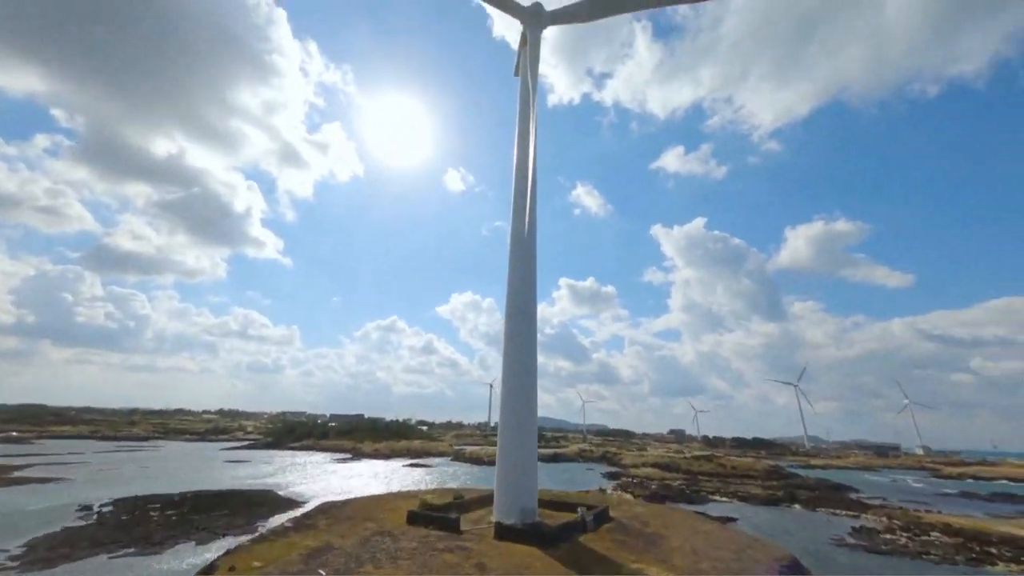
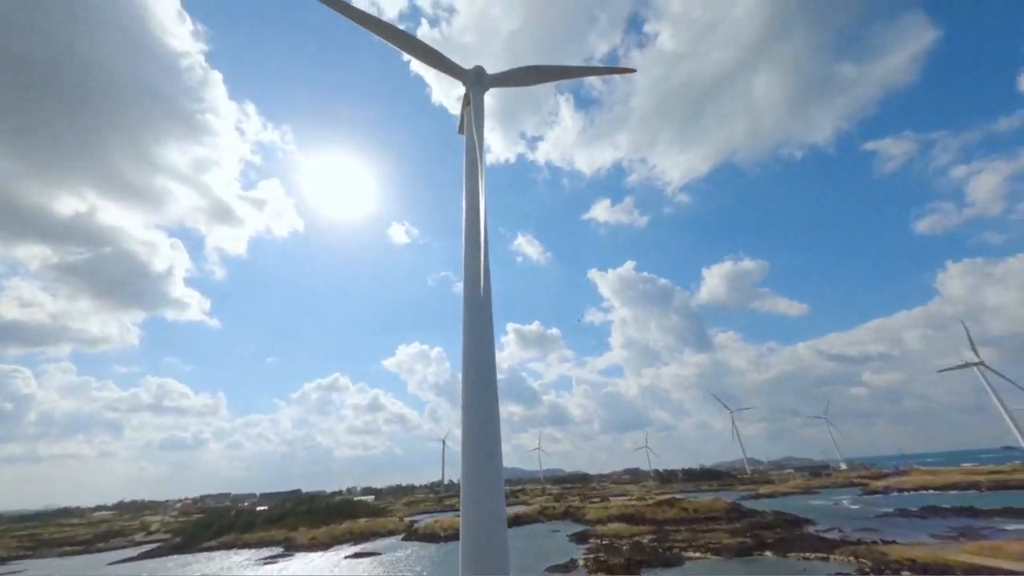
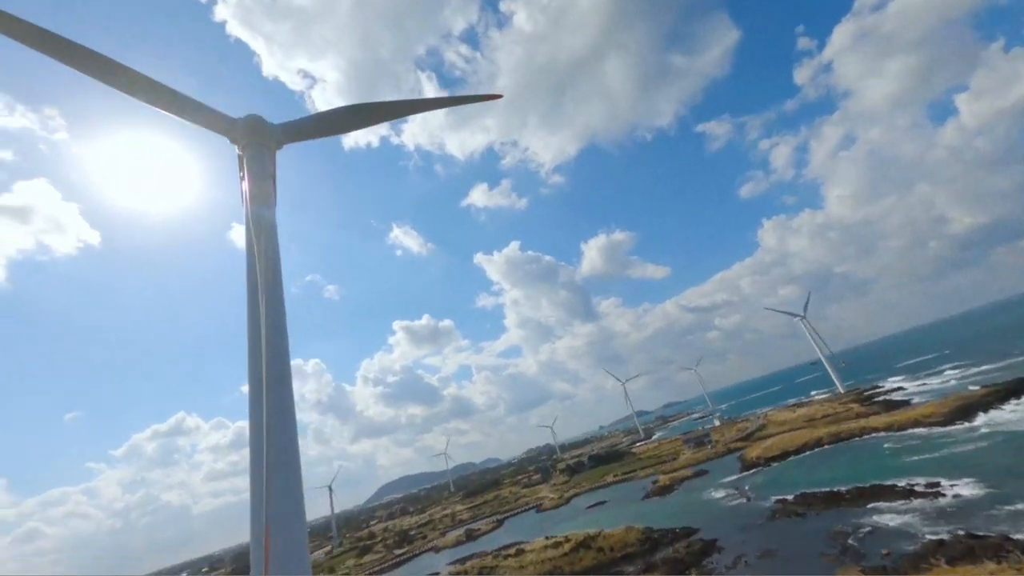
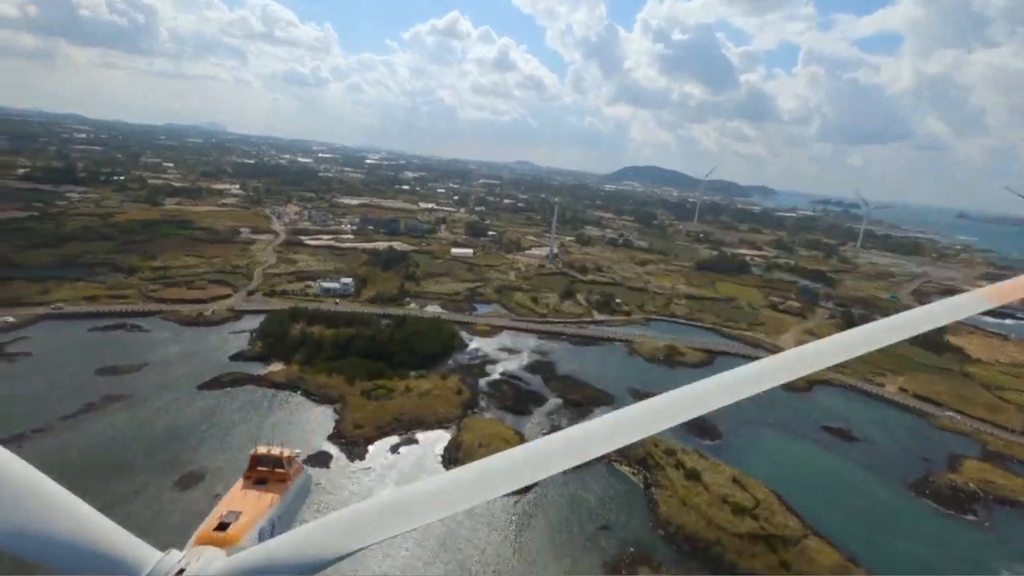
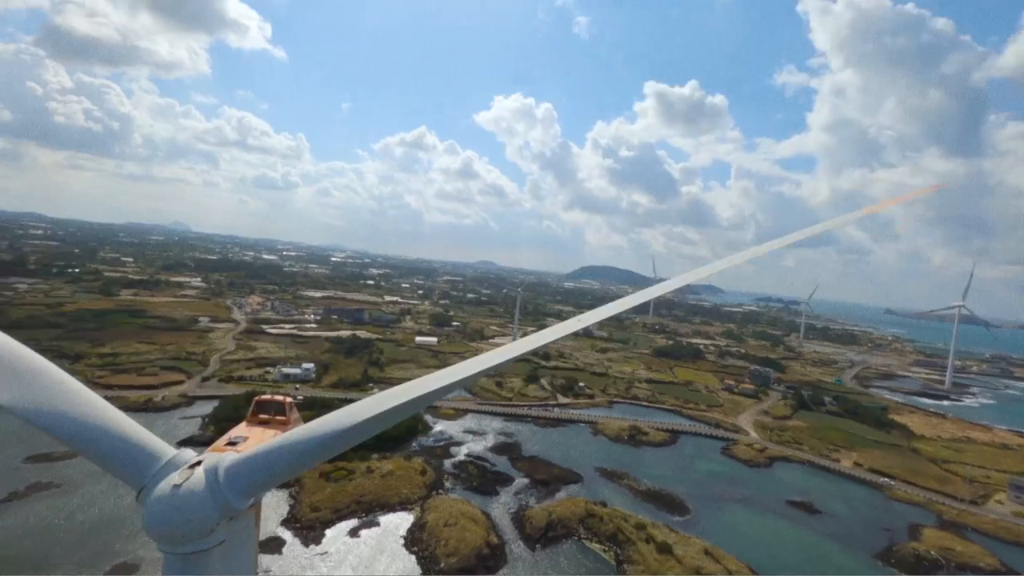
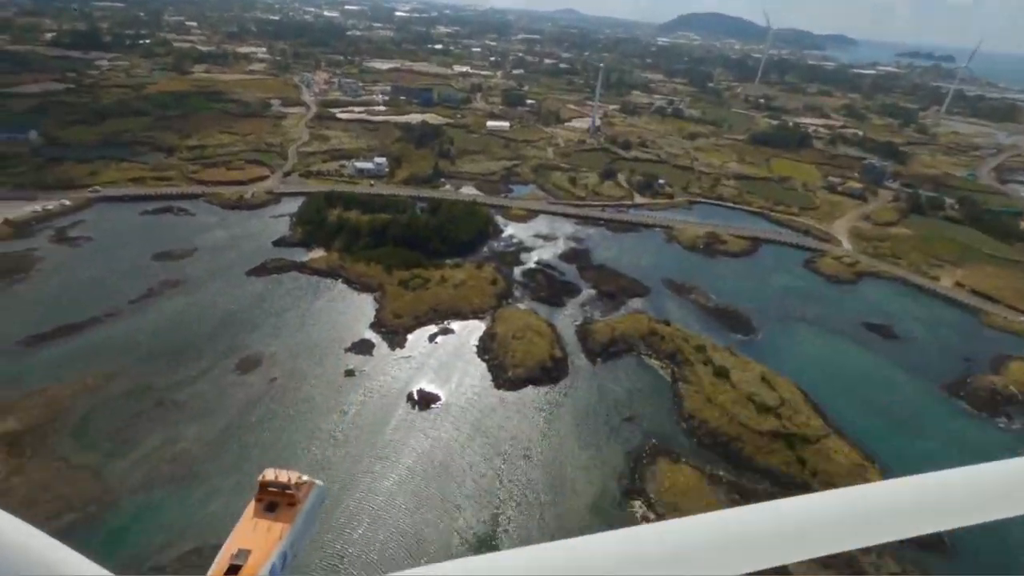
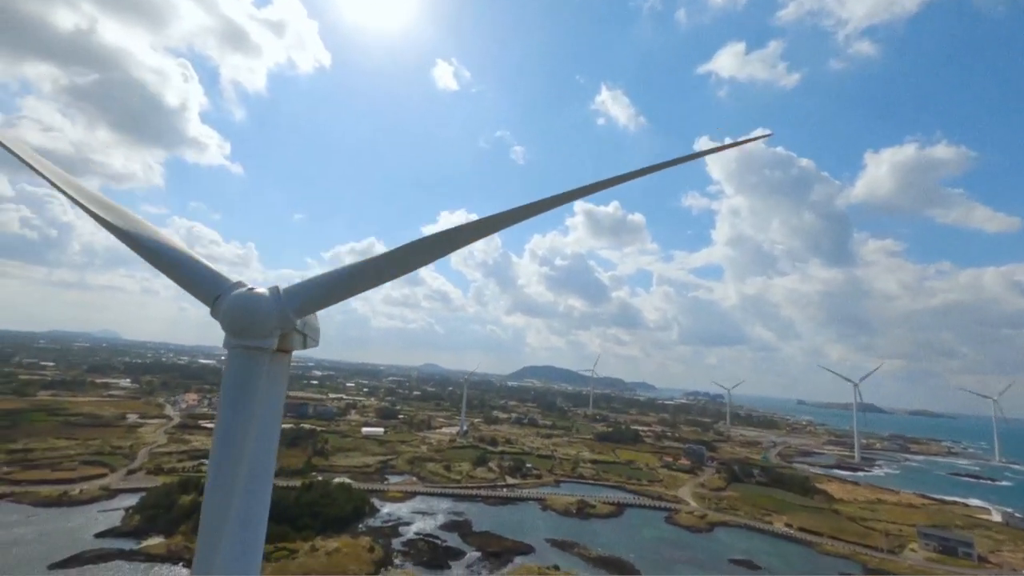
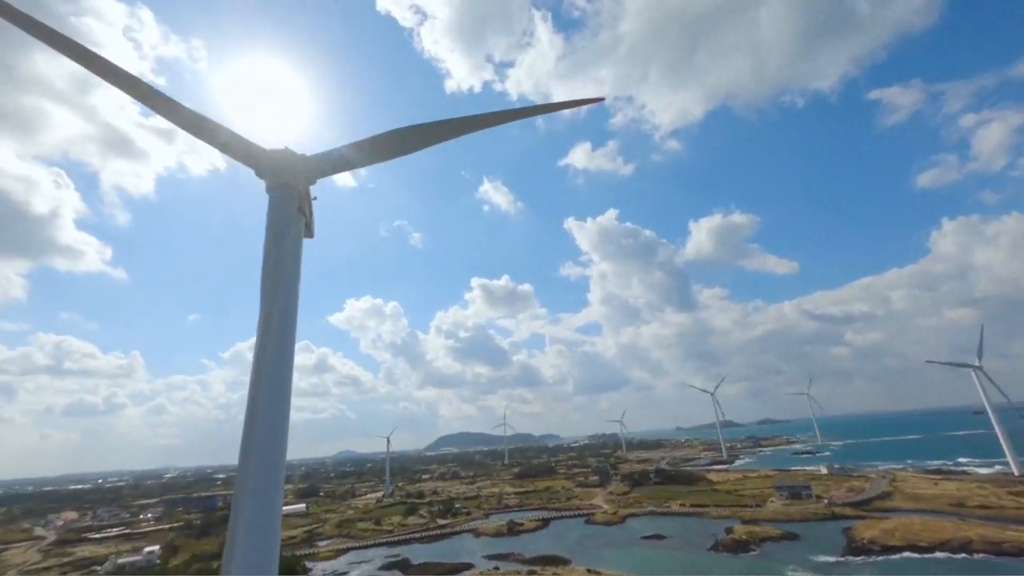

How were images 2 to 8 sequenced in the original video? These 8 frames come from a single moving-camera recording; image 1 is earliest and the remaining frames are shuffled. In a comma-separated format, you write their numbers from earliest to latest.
2, 3, 8, 7, 5, 4, 6
